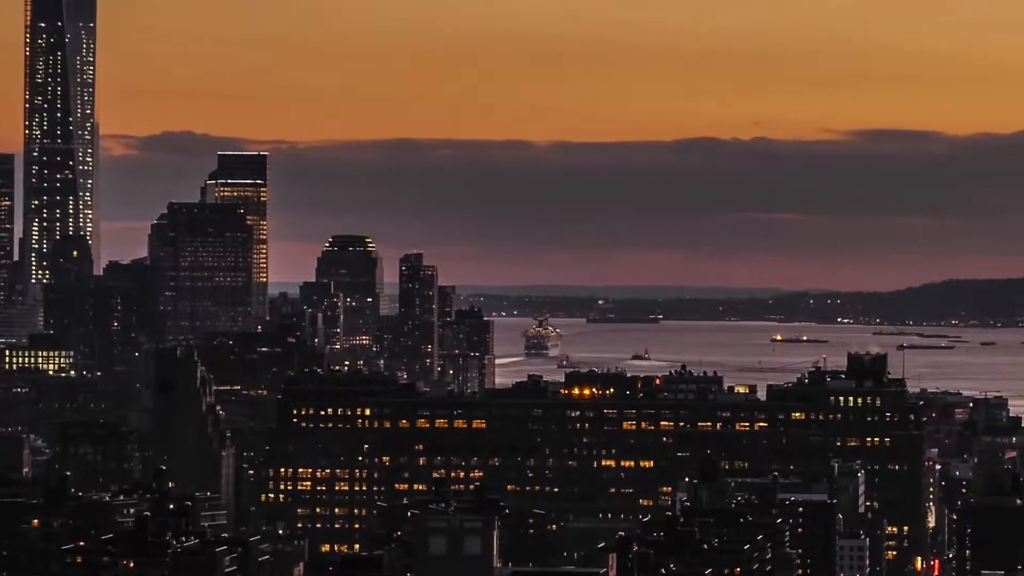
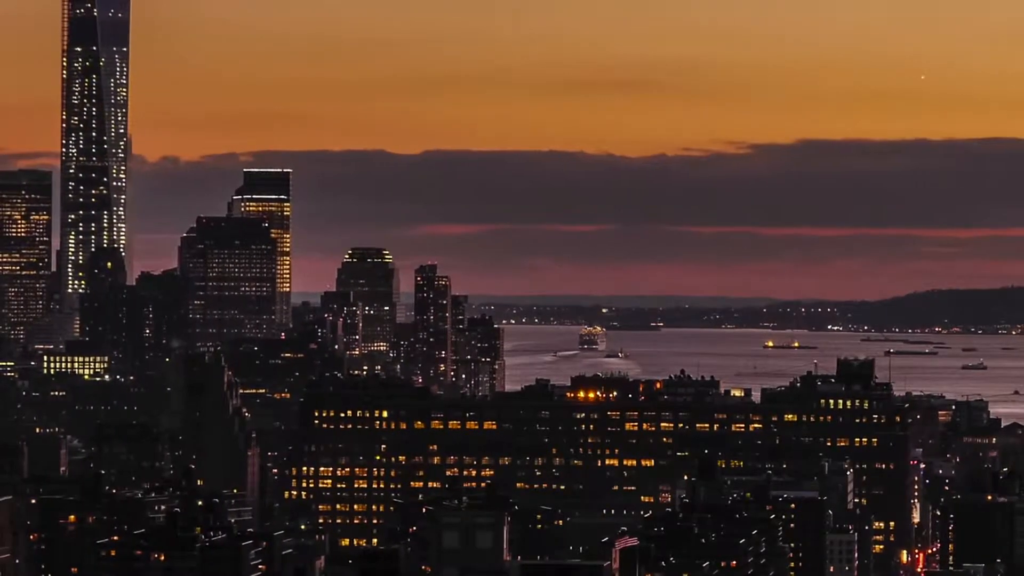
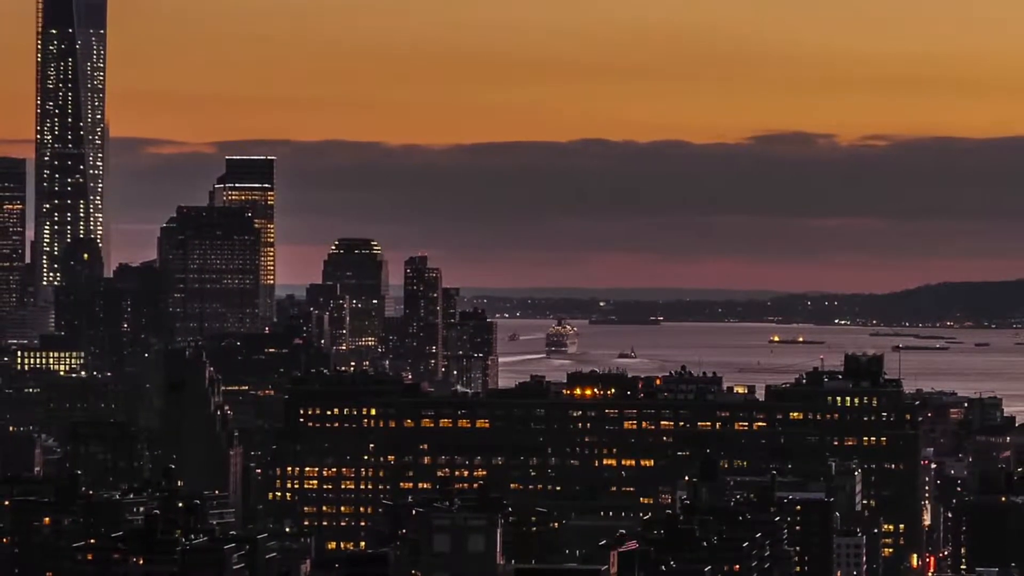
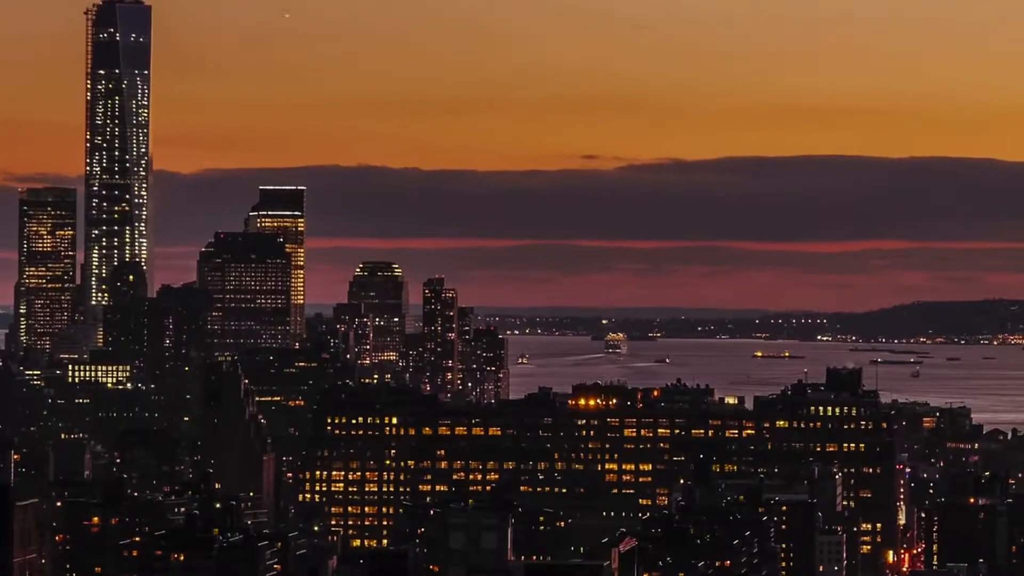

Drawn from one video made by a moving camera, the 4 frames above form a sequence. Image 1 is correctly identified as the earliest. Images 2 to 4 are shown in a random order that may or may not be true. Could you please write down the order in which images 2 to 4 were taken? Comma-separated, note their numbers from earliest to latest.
3, 2, 4
